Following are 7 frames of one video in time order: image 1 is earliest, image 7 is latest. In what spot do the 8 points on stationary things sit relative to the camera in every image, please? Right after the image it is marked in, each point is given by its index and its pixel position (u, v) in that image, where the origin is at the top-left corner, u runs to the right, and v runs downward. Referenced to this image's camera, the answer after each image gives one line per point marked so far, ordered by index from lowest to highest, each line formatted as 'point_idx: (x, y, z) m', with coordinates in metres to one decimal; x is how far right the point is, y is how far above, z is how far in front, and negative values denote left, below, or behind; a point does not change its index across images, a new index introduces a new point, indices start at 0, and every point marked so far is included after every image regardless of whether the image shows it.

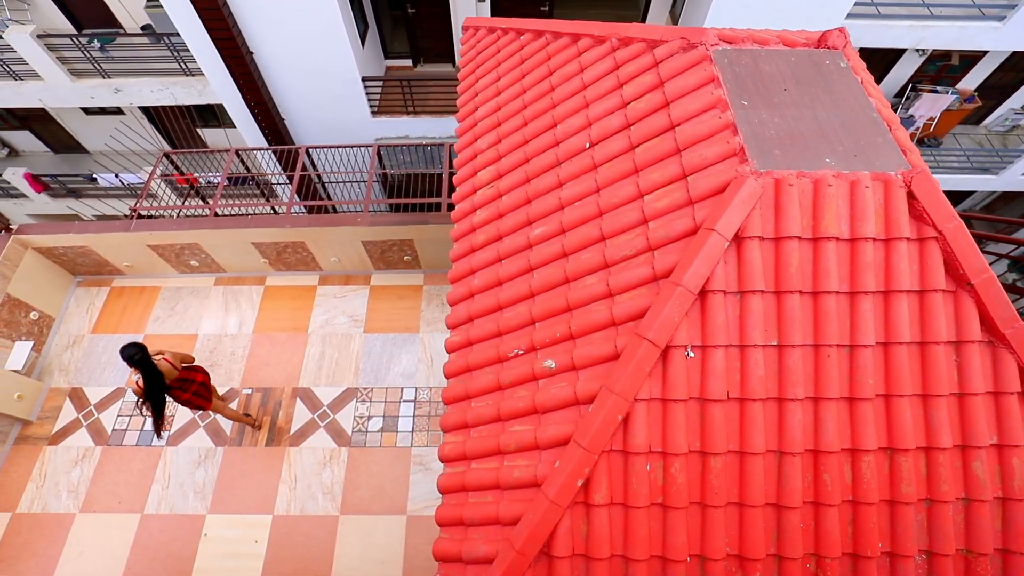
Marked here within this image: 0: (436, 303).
0: (-1.4, -0.3, +5.6) m
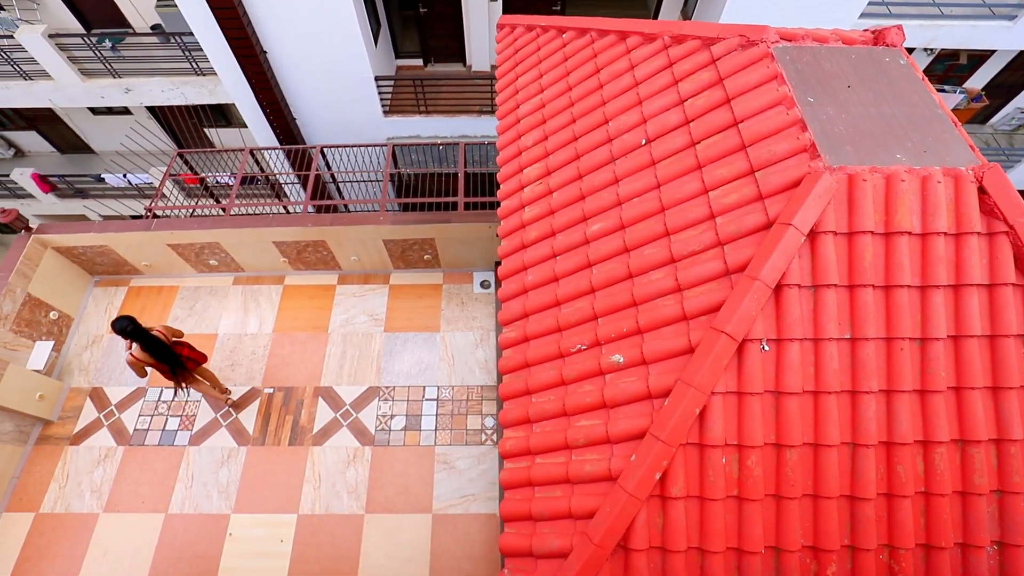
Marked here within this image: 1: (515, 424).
0: (-1.0, -0.3, +5.6) m
1: (0.0, -0.9, +1.9) m
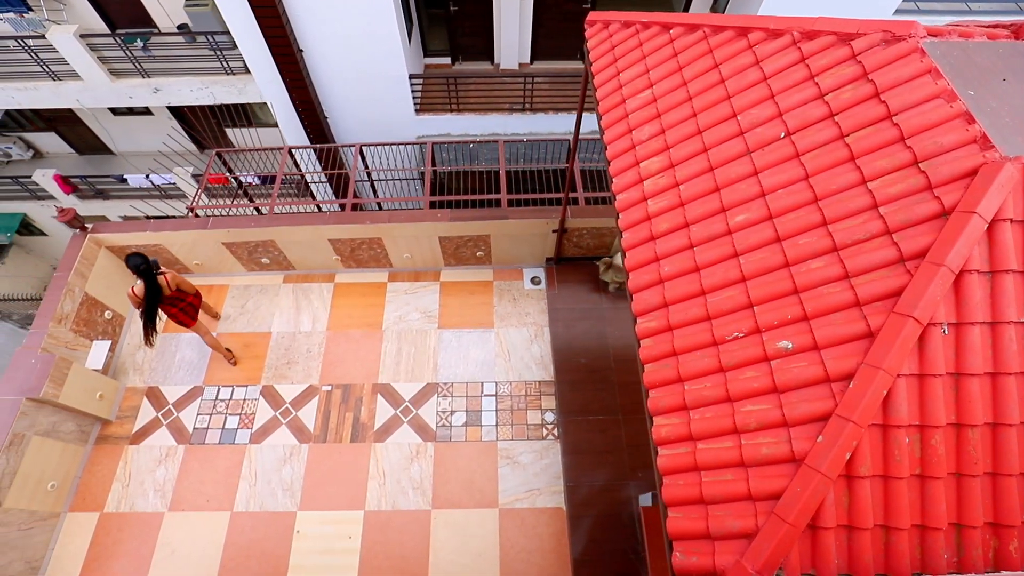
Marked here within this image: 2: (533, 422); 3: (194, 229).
0: (-0.1, -0.2, +5.6) m
1: (+1.0, -0.8, +2.0) m
2: (+0.3, -2.1, +4.9) m
3: (-5.2, +1.0, +5.1) m
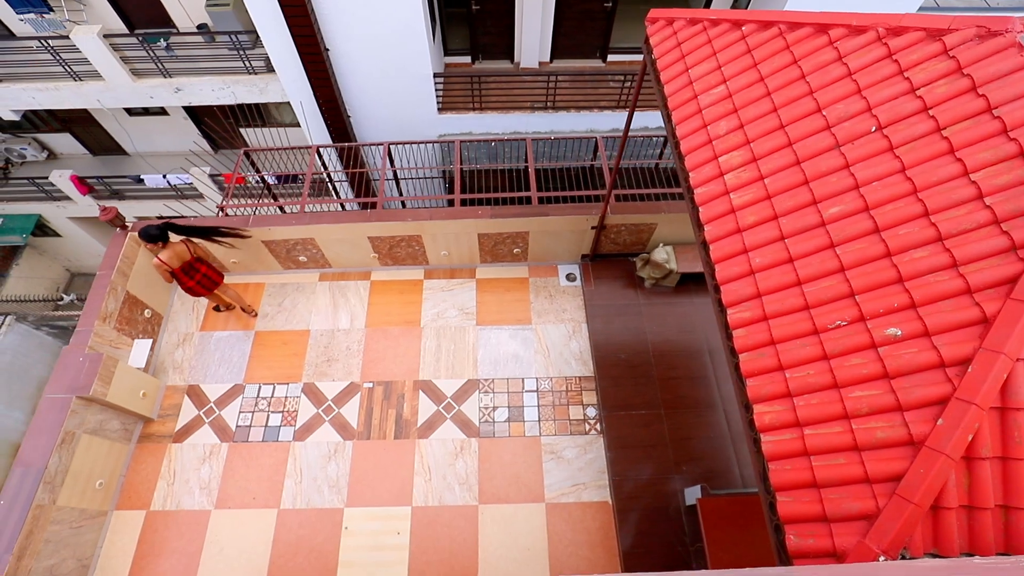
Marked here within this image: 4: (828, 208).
0: (+0.6, -0.1, +5.7) m
1: (+1.7, -0.7, +2.0) m
2: (+1.0, -2.1, +5.0) m
3: (-4.5, +1.0, +5.1) m
4: (+2.2, +0.6, +2.2) m
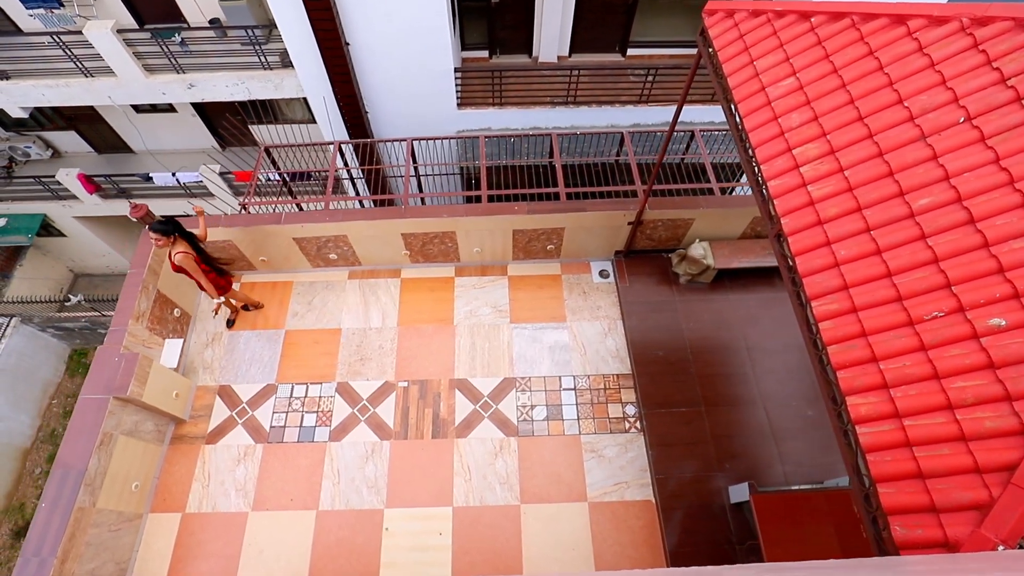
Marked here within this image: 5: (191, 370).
0: (+1.2, -0.1, +5.6) m
1: (+2.3, -0.7, +2.0) m
2: (+1.6, -2.0, +4.9) m
3: (-4.0, +1.0, +5.0) m
4: (+2.8, +0.6, +2.1) m
5: (-5.3, -1.4, +5.2) m
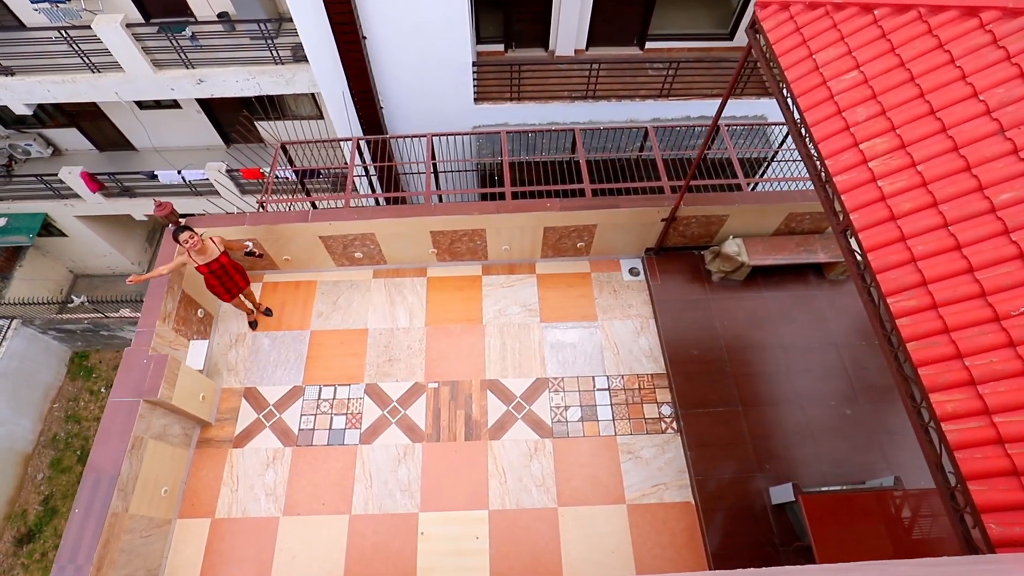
0: (+1.7, 0.0, +5.5) m
1: (+2.8, -0.7, +1.9) m
2: (+2.1, -2.0, +4.8) m
3: (-3.5, +1.0, +4.9) m
4: (+3.3, +0.6, +2.0) m
5: (-4.8, -1.4, +5.0) m
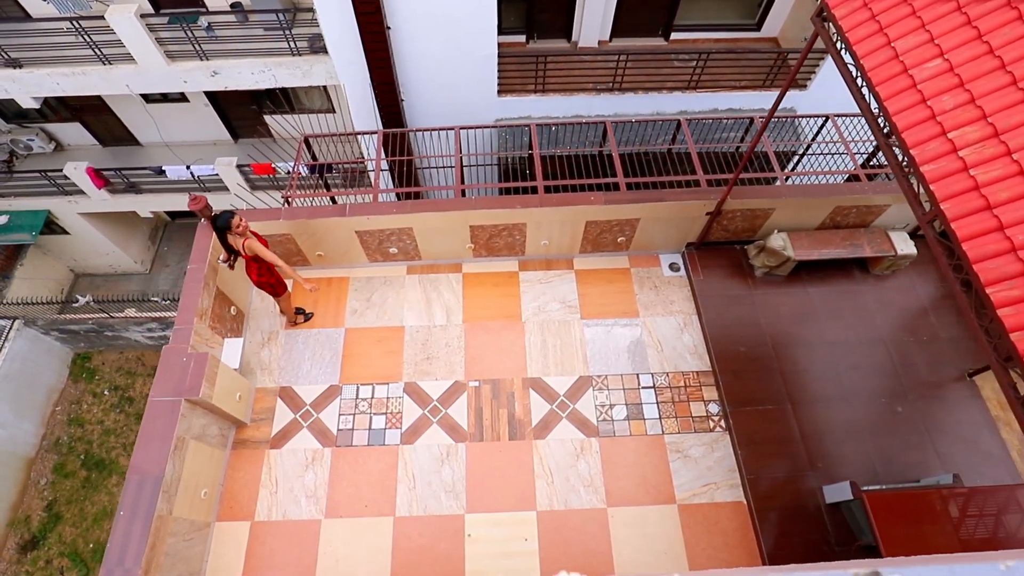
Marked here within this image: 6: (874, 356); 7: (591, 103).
0: (+2.3, 0.0, +5.4) m
1: (+3.5, -0.6, +1.8) m
2: (+2.8, -1.9, +4.7) m
3: (-2.8, +1.1, +4.7) m
4: (+4.0, +0.7, +1.9) m
5: (-4.1, -1.3, +4.9) m
6: (+5.8, -1.1, +5.0) m
7: (+2.1, +4.7, +8.0) m
